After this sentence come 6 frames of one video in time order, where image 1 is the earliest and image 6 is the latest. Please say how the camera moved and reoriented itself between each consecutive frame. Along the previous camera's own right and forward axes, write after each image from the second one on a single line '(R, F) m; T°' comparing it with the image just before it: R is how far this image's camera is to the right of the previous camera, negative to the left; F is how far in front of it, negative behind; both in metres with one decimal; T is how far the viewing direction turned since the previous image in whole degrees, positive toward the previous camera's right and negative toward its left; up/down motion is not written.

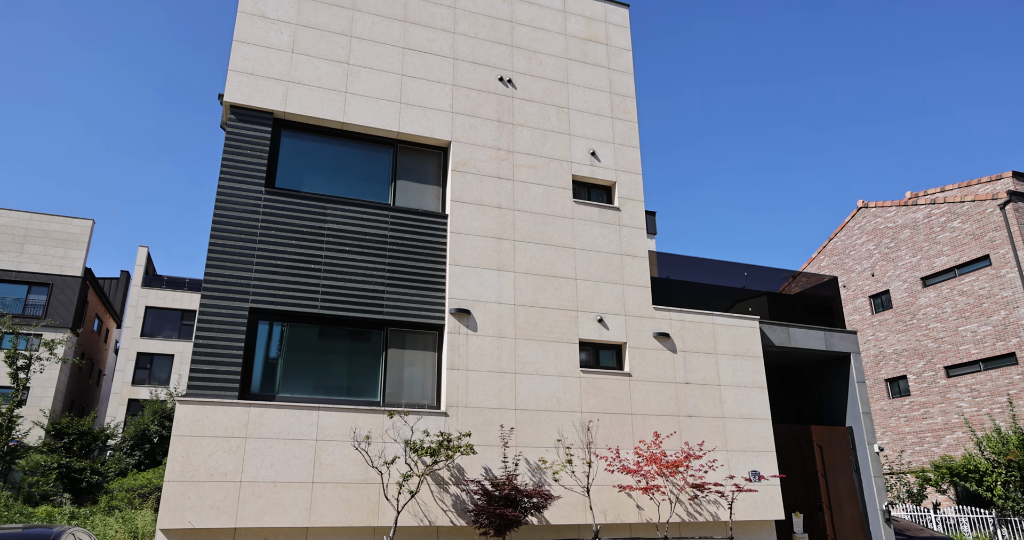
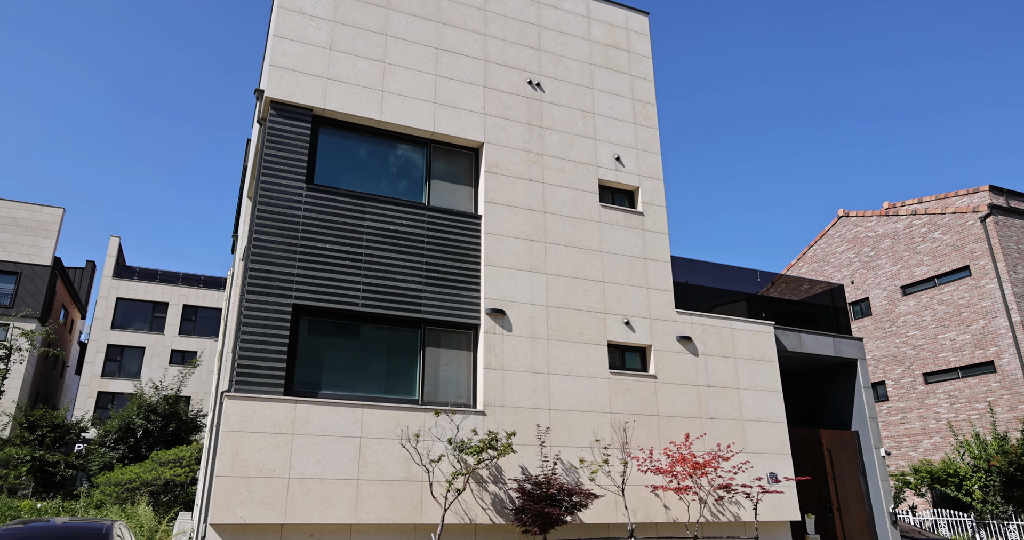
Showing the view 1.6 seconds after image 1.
(-1.3, -0.1) m; +3°
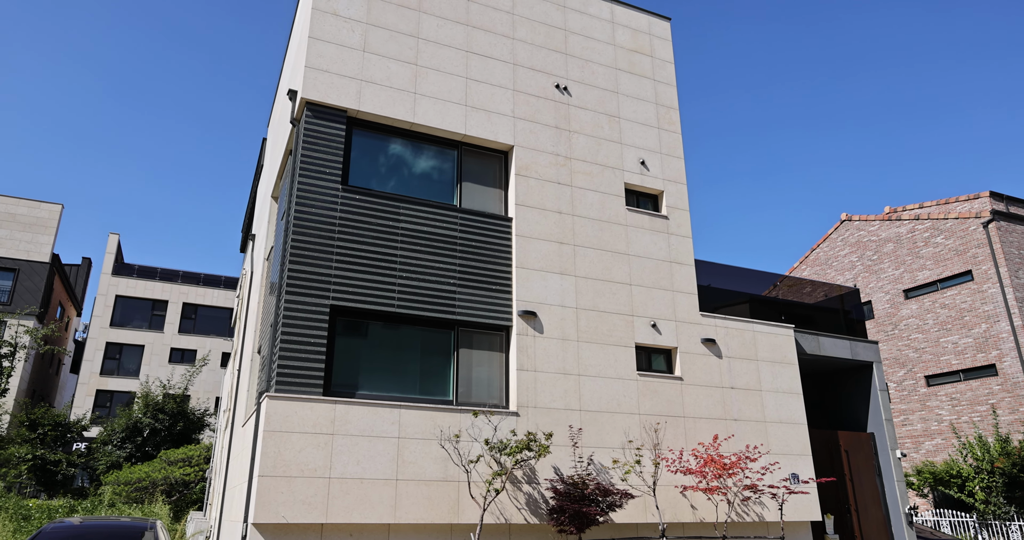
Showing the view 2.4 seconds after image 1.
(-0.8, -0.1) m; +1°
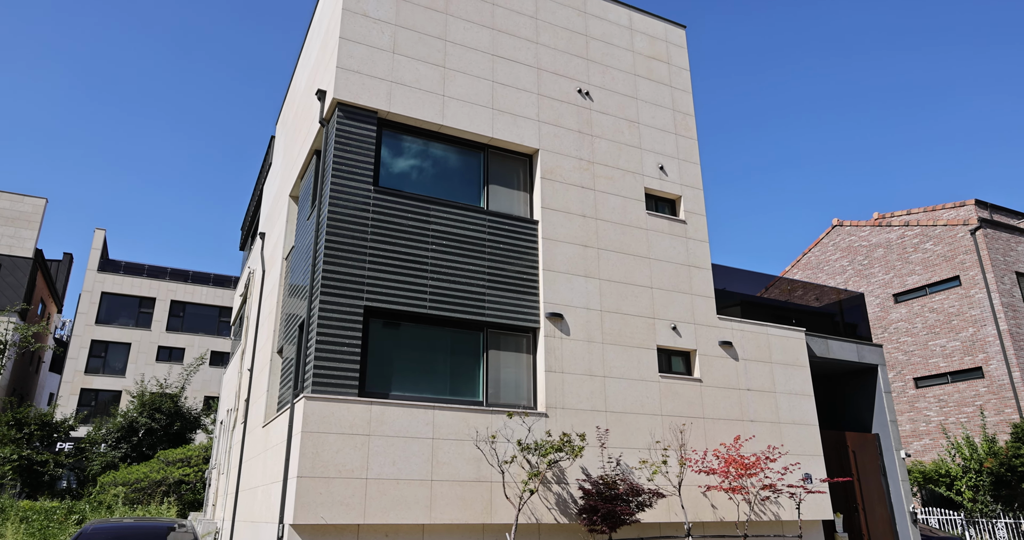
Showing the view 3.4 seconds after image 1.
(-0.9, -0.1) m; +2°
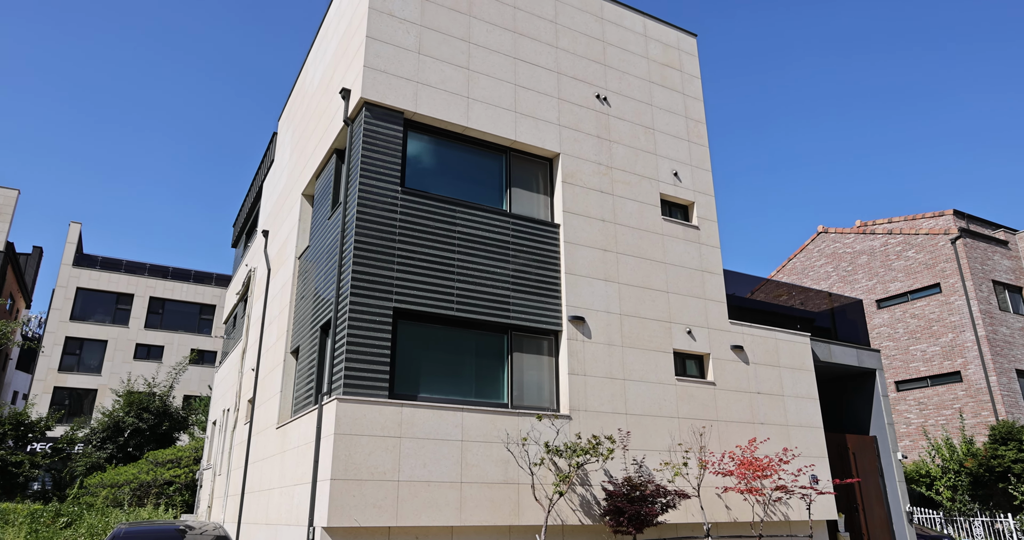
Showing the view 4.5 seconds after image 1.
(-1.0, 0.0) m; +3°
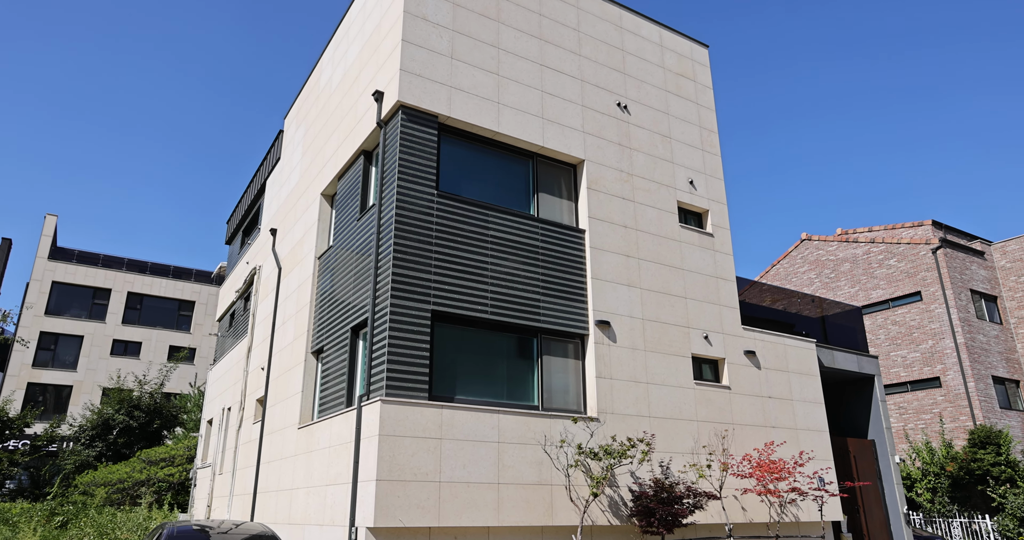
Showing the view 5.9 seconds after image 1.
(-1.1, -0.1) m; +3°
